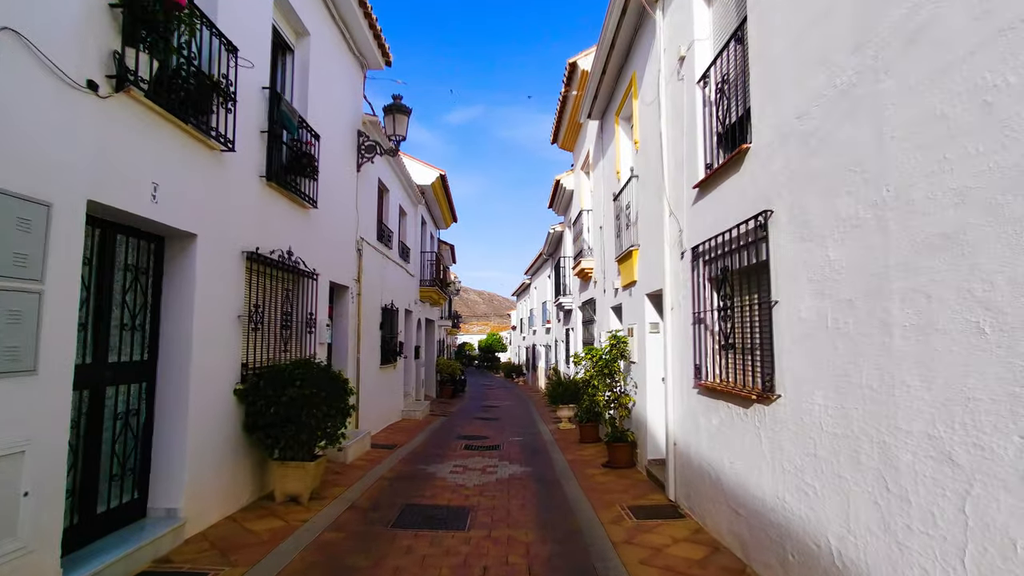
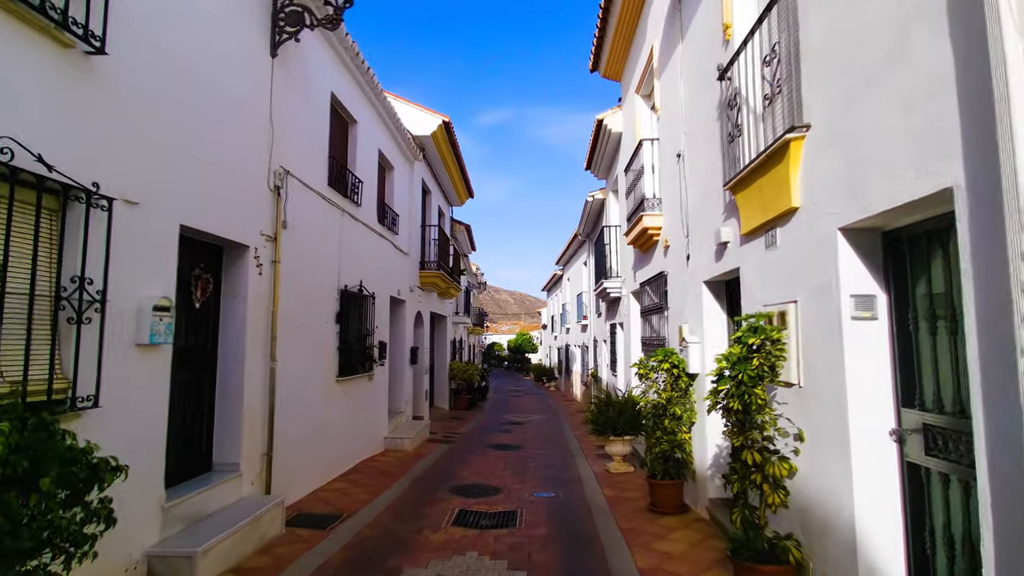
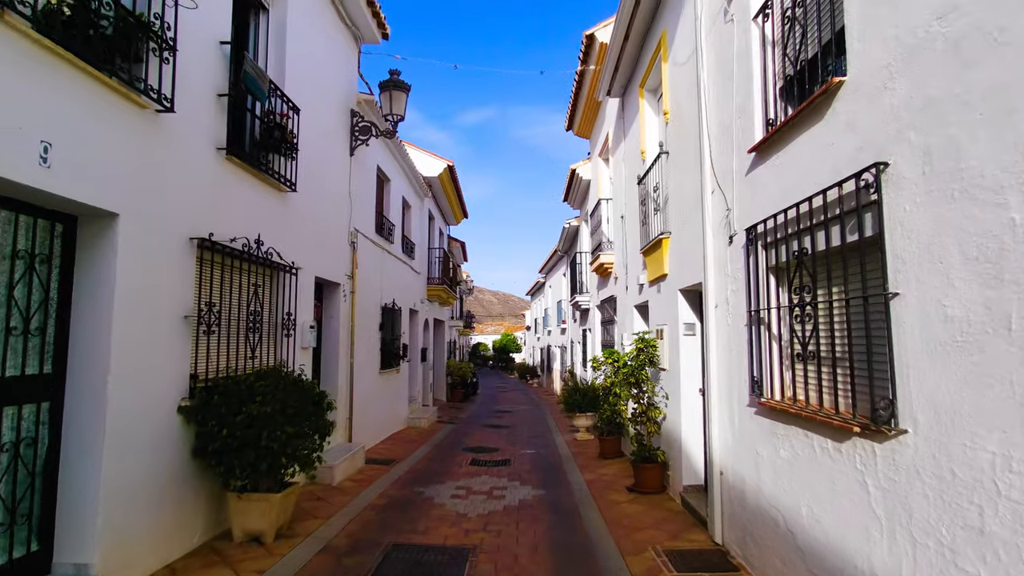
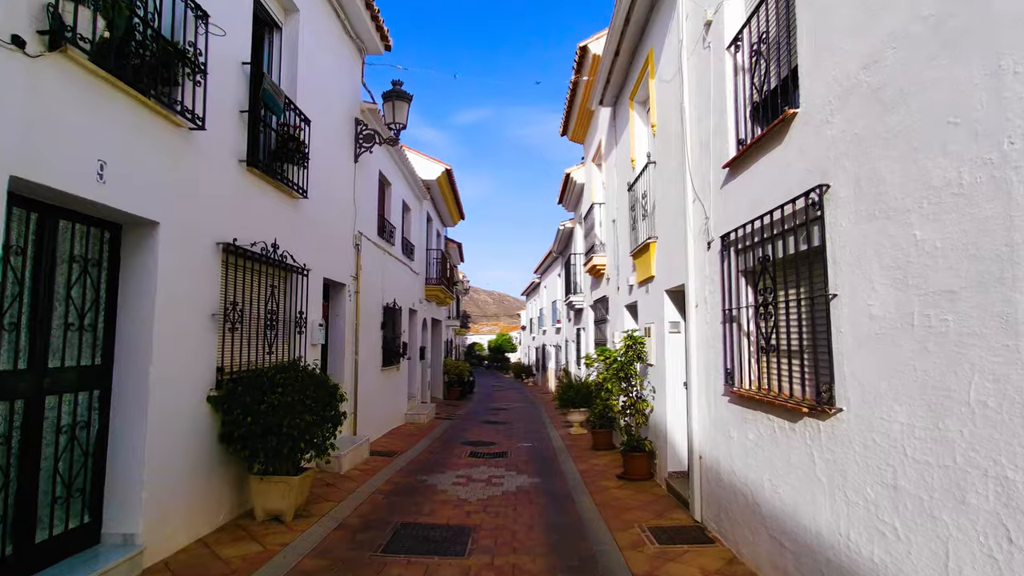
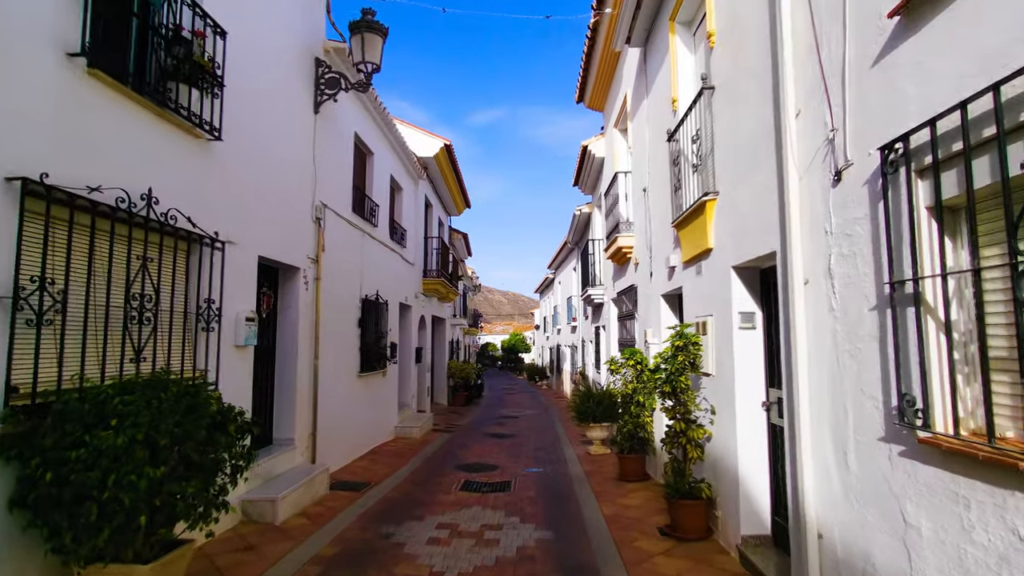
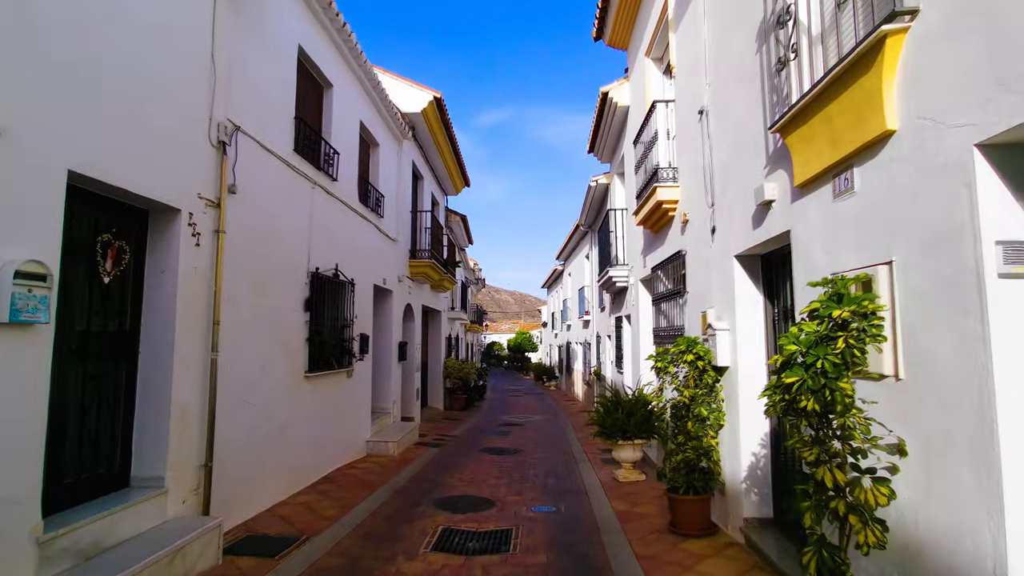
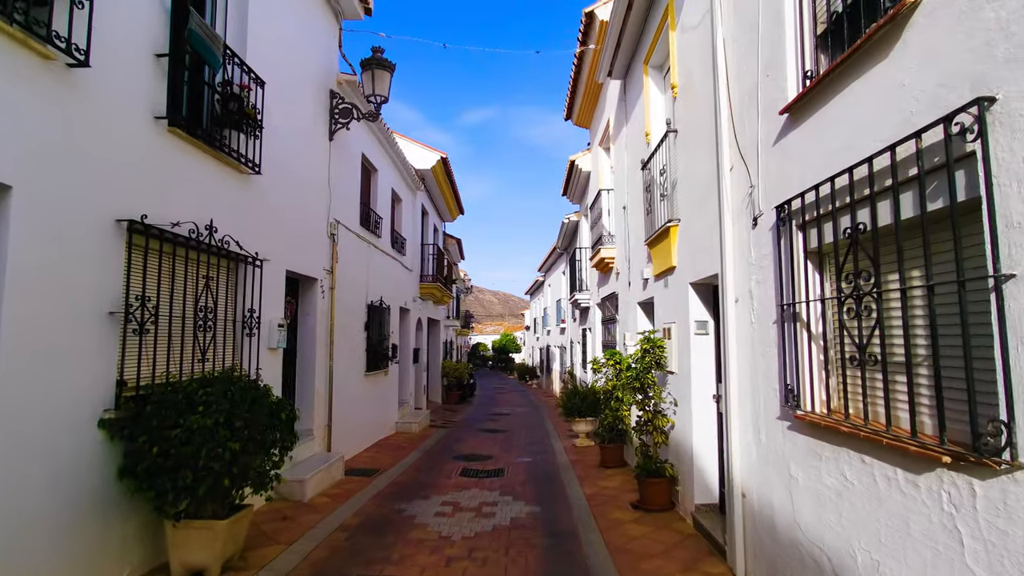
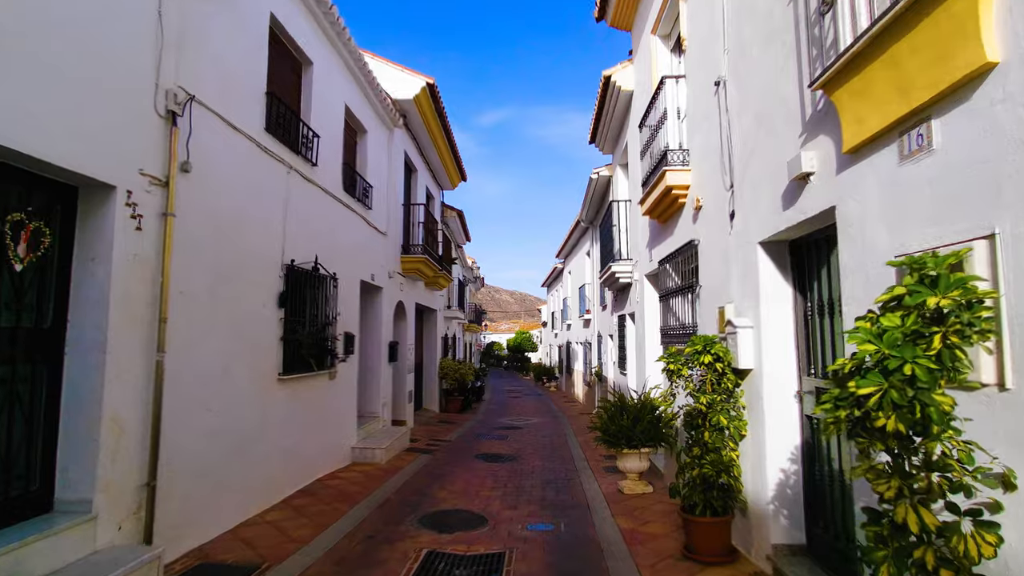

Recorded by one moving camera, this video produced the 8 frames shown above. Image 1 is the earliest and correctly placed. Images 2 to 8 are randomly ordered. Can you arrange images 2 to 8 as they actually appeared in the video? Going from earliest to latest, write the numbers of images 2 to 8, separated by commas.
4, 3, 7, 5, 2, 6, 8
